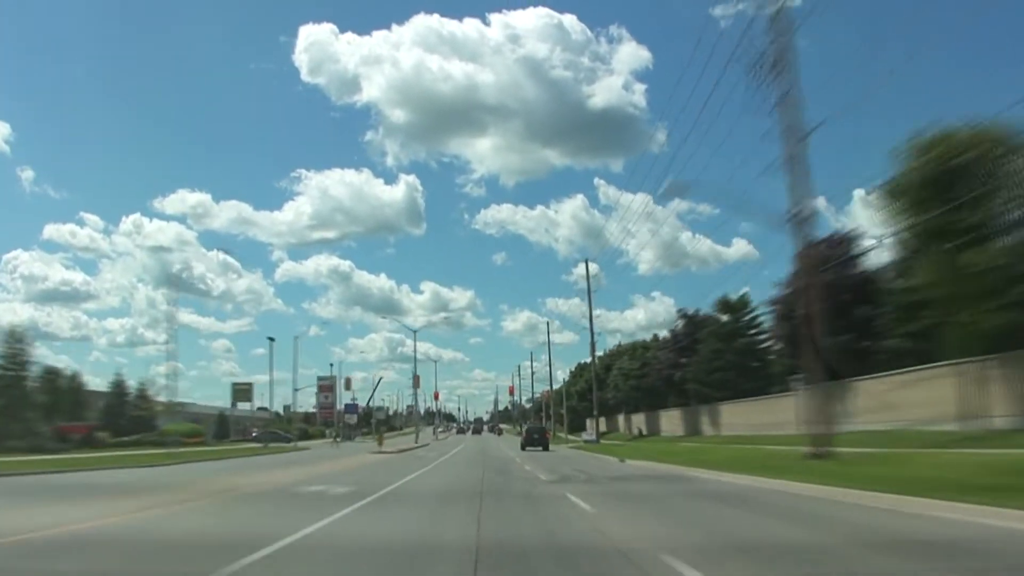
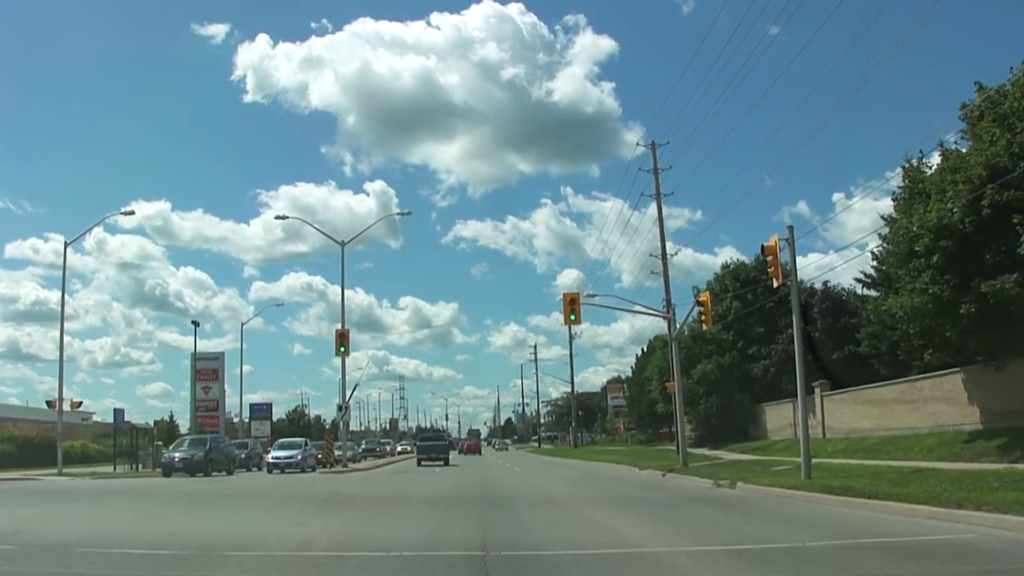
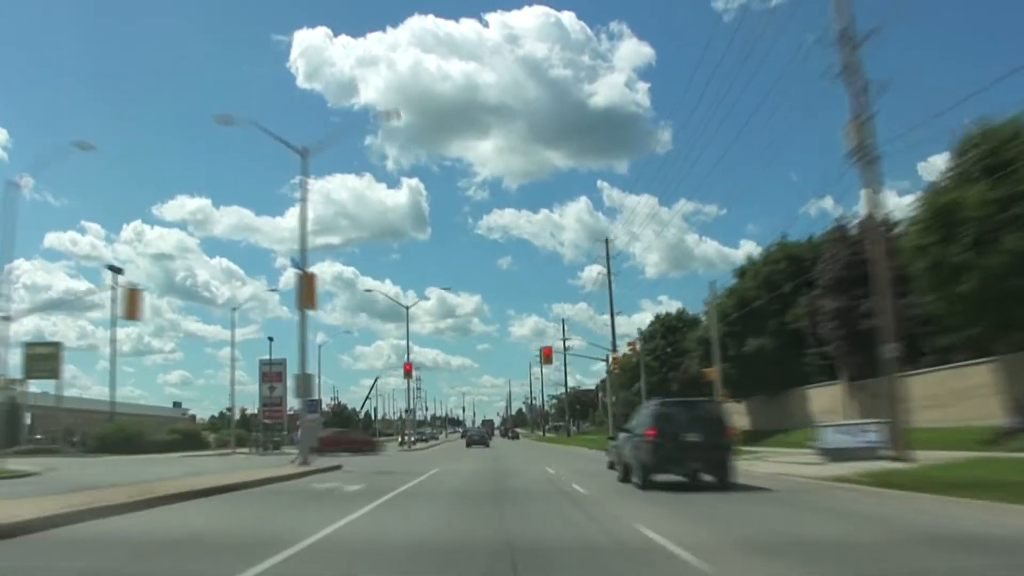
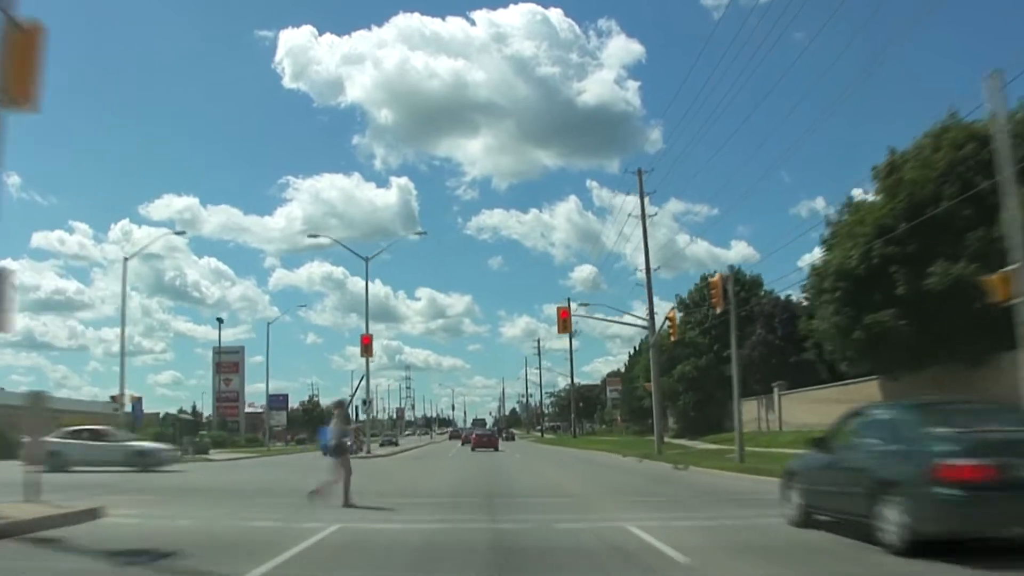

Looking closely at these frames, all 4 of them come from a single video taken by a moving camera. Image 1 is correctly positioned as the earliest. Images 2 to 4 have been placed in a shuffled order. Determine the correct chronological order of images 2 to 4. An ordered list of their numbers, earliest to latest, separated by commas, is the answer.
3, 4, 2
